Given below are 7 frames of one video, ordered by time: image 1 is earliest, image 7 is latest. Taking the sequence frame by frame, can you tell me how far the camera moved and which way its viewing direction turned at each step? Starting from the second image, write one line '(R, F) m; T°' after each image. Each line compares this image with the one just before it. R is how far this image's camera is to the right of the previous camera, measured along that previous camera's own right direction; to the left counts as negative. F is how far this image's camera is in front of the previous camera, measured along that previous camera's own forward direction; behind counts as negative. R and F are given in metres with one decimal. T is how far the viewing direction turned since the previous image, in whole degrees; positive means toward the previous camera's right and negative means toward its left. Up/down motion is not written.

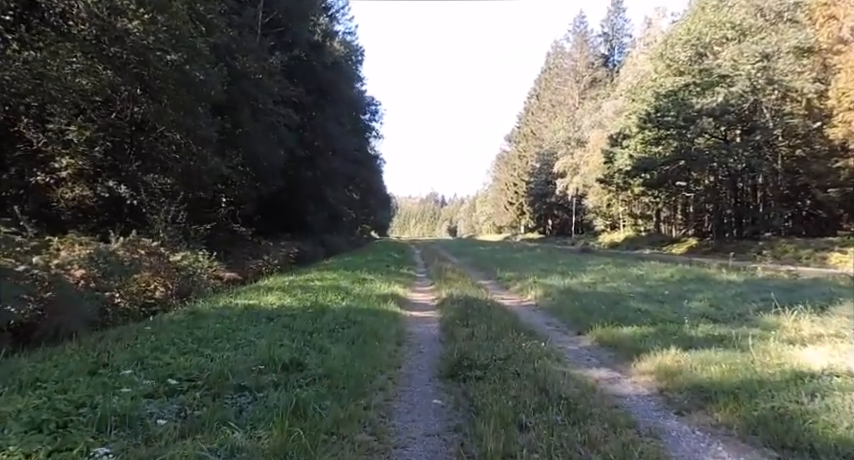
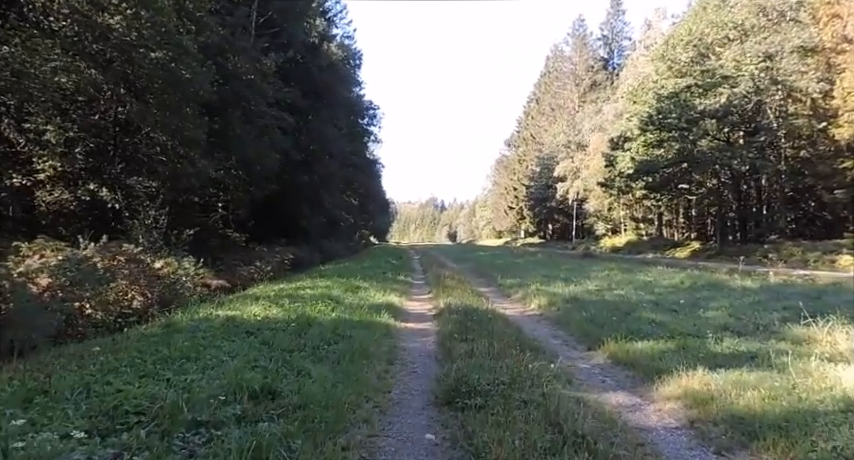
(+0.1, +0.9) m; 0°
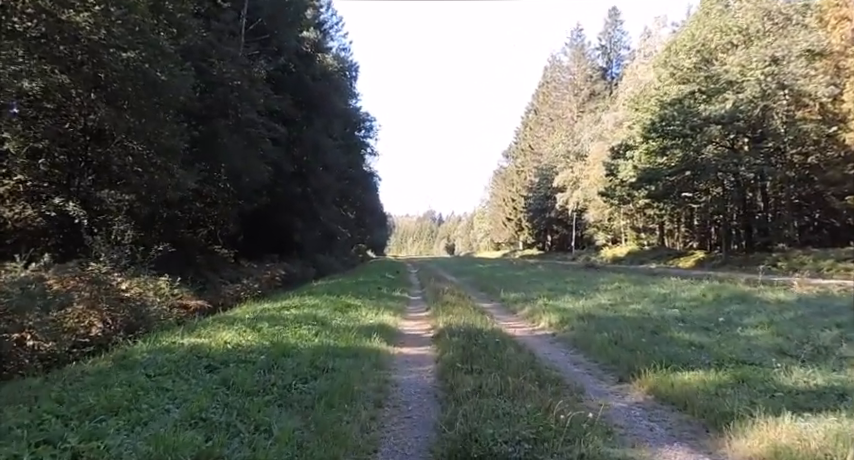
(0.0, +1.6) m; 0°
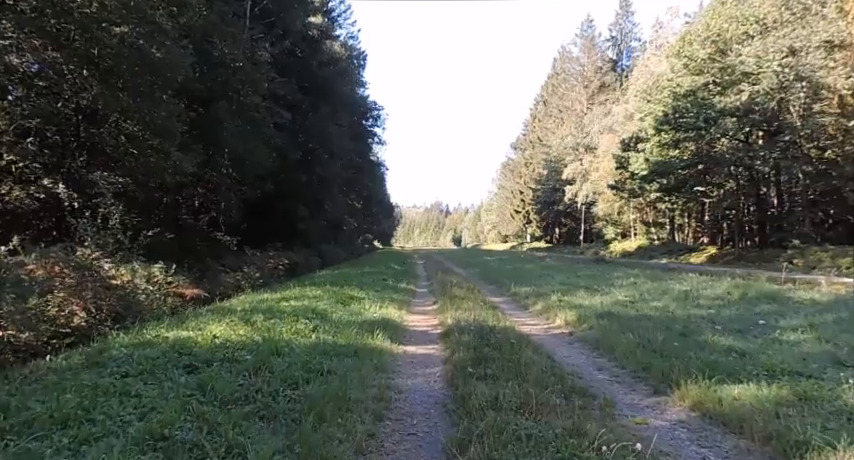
(0.0, +0.9) m; -1°
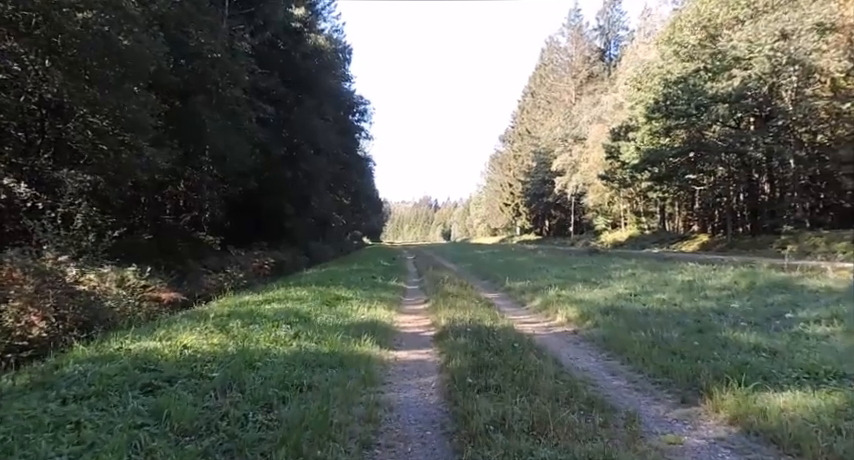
(0.0, +0.9) m; +1°
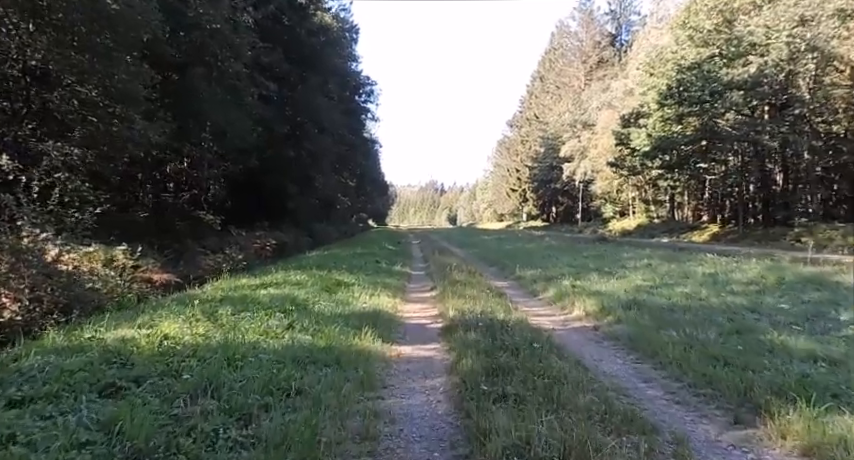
(0.0, +0.9) m; 0°
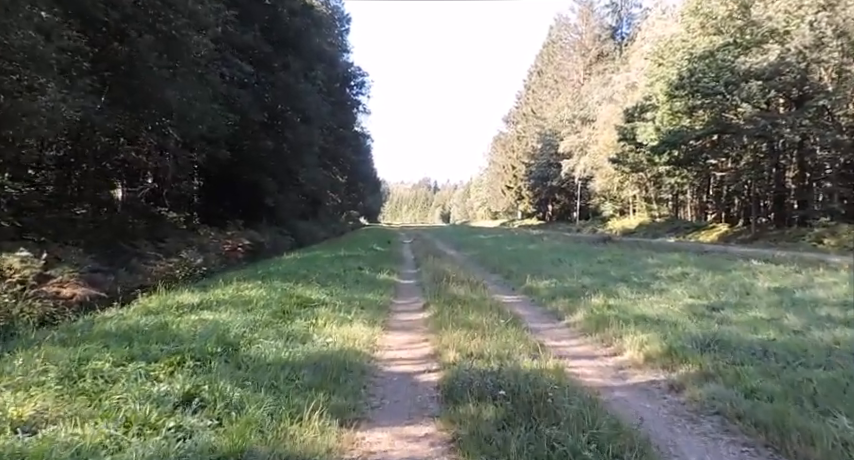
(0.0, +3.4) m; +1°
